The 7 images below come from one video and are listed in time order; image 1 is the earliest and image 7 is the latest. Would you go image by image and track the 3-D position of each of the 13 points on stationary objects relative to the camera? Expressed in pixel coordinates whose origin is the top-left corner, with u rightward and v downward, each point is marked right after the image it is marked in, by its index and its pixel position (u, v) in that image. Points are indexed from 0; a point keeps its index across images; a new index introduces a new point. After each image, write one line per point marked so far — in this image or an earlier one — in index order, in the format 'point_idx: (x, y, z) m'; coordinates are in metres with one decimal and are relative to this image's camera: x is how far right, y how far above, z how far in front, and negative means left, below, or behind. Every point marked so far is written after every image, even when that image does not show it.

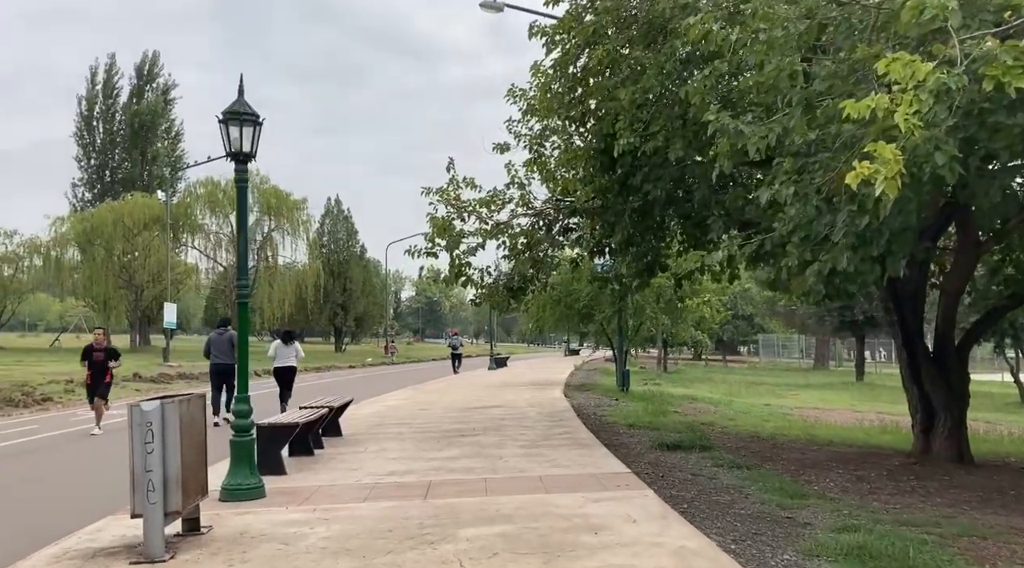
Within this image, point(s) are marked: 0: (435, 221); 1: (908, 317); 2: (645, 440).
0: (-1.2, +1.0, +14.5) m
1: (+5.2, -0.4, +11.9) m
2: (+1.9, -2.2, +13.1) m
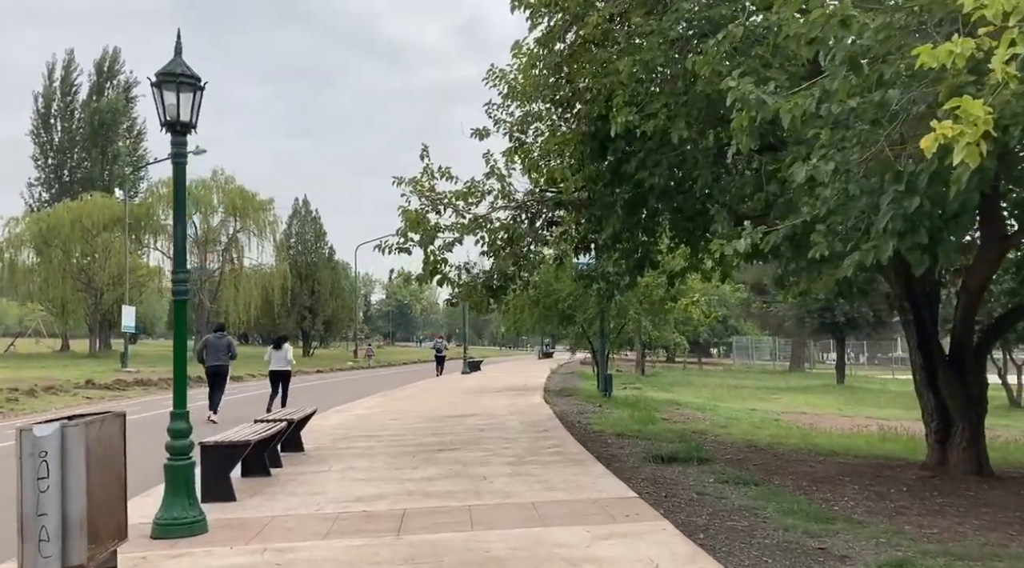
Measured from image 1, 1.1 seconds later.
0: (-1.5, +1.0, +13.3) m
1: (+4.9, -0.4, +10.9) m
2: (+1.7, -2.2, +12.0) m
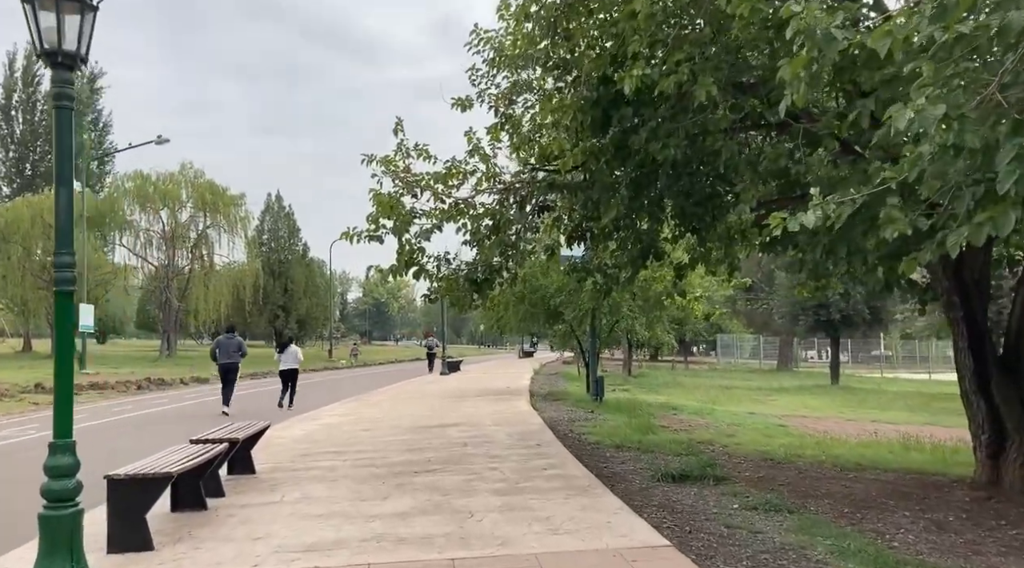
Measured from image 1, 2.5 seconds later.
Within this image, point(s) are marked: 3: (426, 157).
0: (-1.7, +1.1, +11.7) m
1: (+4.8, -0.3, +9.5) m
2: (+1.5, -2.1, +10.5) m
3: (-1.2, +1.7, +12.2) m
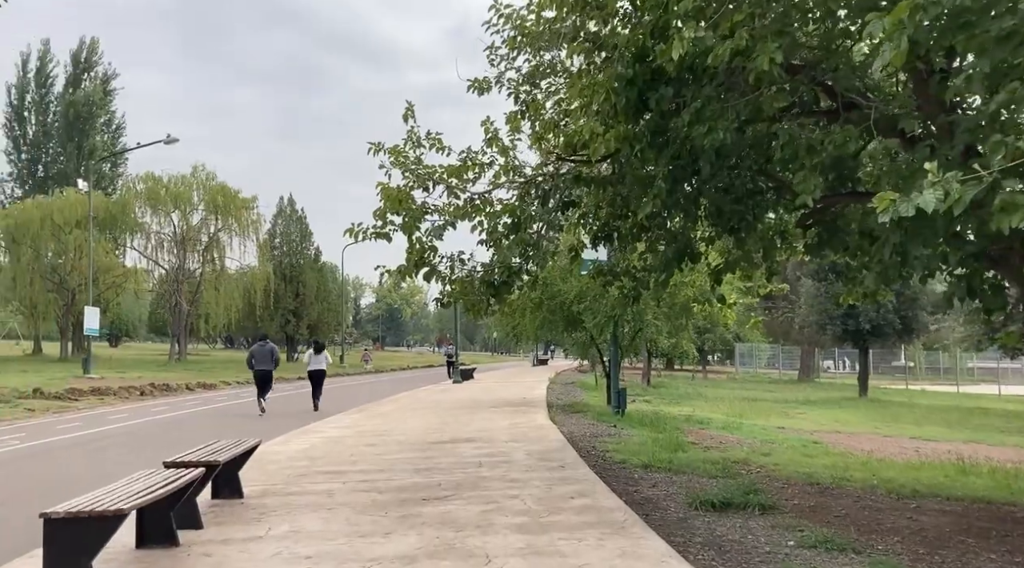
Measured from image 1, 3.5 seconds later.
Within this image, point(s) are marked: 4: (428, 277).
0: (-1.5, +1.1, +10.7) m
1: (+5.0, -0.3, +8.4) m
2: (+1.7, -2.2, +9.4) m
3: (-0.9, +1.7, +11.2) m
4: (-0.9, +0.1, +10.3) m
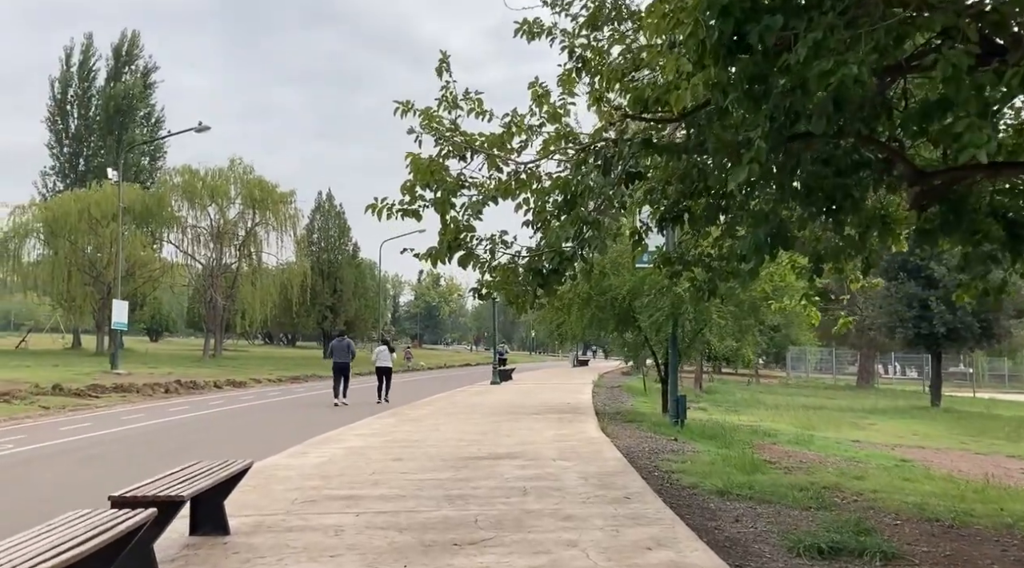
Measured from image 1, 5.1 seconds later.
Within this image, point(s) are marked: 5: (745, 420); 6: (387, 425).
0: (-0.9, +1.2, +8.9) m
1: (+5.4, -0.3, +6.4) m
2: (+2.2, -2.1, +7.5) m
3: (-0.3, +1.8, +9.4) m
4: (-0.4, +0.2, +8.5) m
5: (+5.1, -2.9, +19.7) m
6: (-2.0, -2.3, +14.5) m
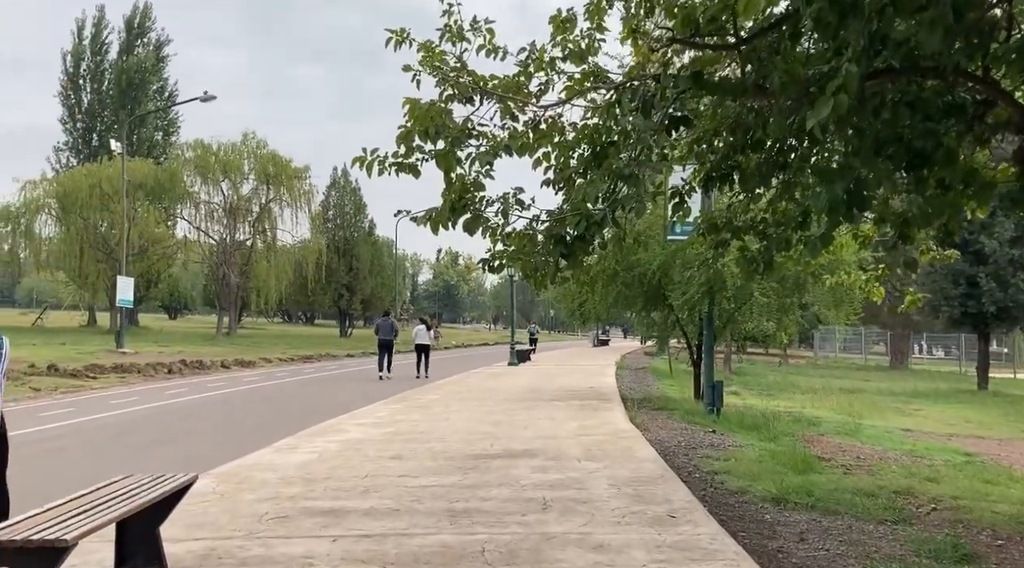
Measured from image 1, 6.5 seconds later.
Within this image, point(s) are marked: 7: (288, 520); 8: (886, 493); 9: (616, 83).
0: (-0.8, +1.5, +7.5) m
1: (+5.5, -0.1, +4.8) m
2: (+2.3, -1.9, +6.1) m
3: (-0.2, +2.1, +7.9) m
4: (-0.3, +0.4, +7.1) m
5: (+5.4, -2.4, +18.2) m
6: (-1.7, -1.9, +13.1) m
7: (-1.5, -1.6, +6.2) m
8: (+3.6, -2.0, +8.7) m
9: (+0.8, +1.6, +7.3) m
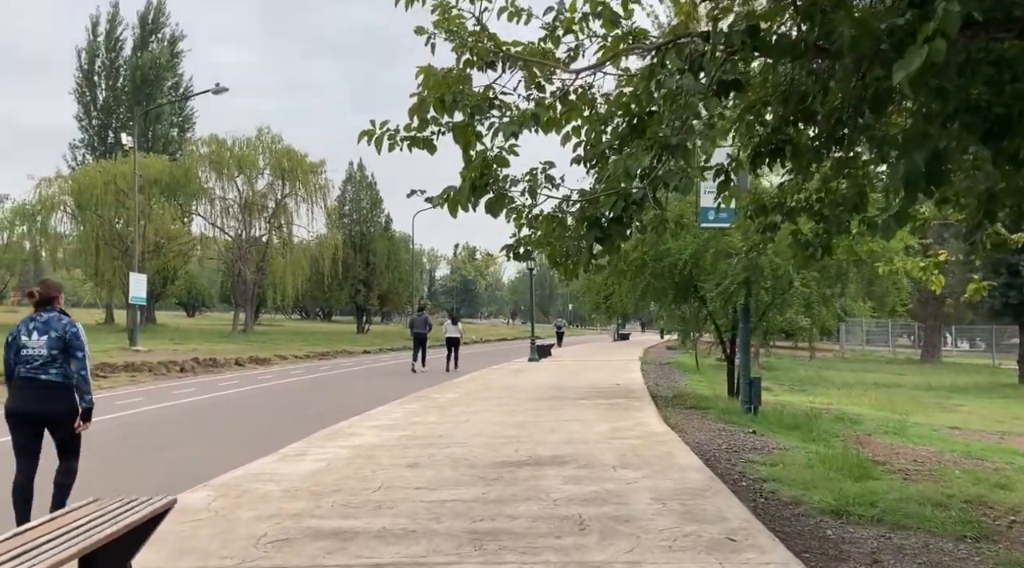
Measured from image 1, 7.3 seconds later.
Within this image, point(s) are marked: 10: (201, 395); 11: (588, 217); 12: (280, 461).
0: (-0.6, +1.5, +6.6) m
1: (+5.7, 0.0, +3.9) m
2: (+2.5, -1.8, +5.2) m
3: (0.0, +2.1, +7.1) m
4: (-0.1, +0.5, +6.2) m
5: (+5.9, -2.2, +17.3) m
6: (-1.4, -1.8, +12.3) m
7: (-1.3, -1.5, +5.4) m
8: (+3.8, -1.9, +7.8) m
9: (+1.0, +1.7, +6.5) m
10: (-6.7, -2.4, +19.7) m
11: (+0.5, +0.5, +6.3) m
12: (-2.2, -1.7, +8.6) m
